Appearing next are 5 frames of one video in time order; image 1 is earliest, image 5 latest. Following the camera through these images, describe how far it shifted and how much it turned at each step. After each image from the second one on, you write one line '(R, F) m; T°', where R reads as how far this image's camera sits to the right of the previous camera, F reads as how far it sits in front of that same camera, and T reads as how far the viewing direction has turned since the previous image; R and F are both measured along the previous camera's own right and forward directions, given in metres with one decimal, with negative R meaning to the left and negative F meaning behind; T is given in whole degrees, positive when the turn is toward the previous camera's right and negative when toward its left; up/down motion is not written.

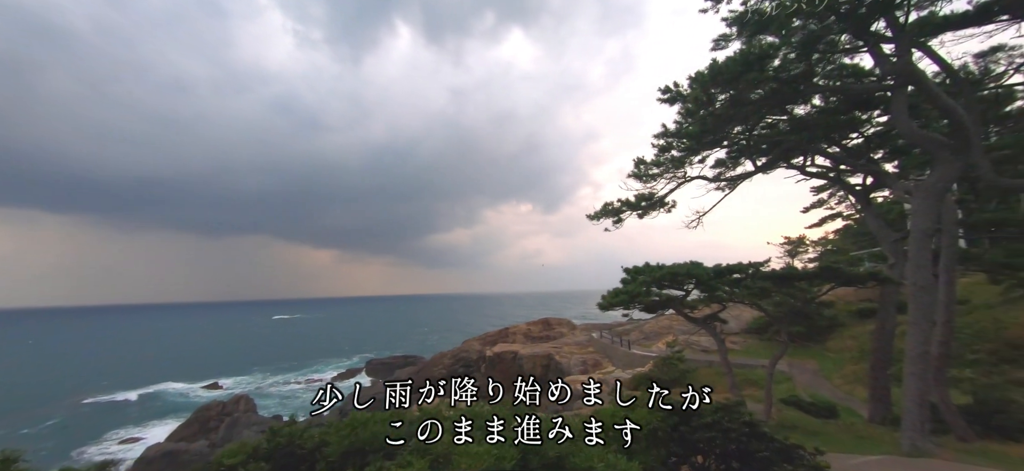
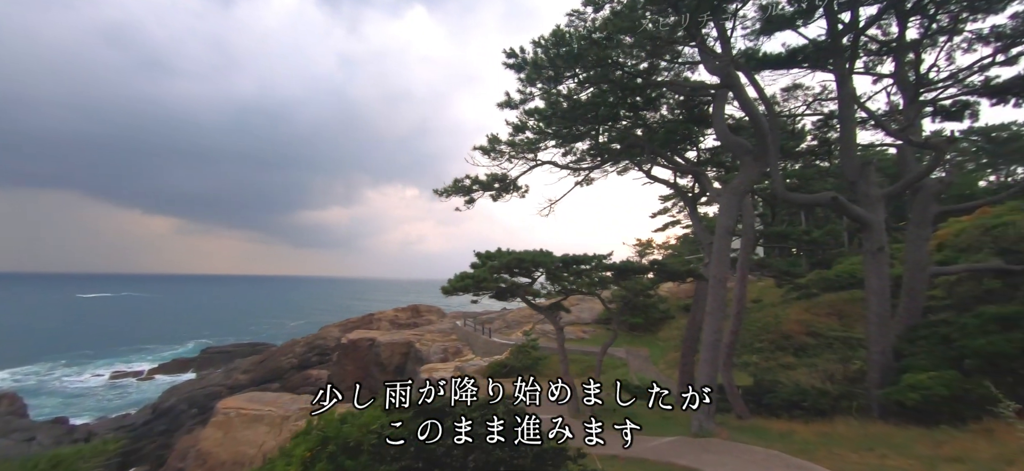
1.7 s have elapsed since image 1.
(+0.8, +0.6) m; +16°
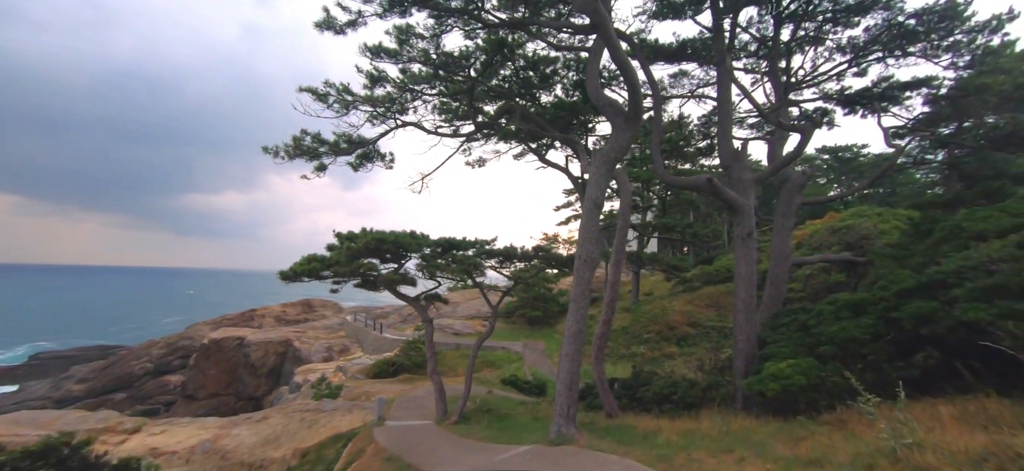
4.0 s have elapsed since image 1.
(+1.1, +1.2) m; +11°
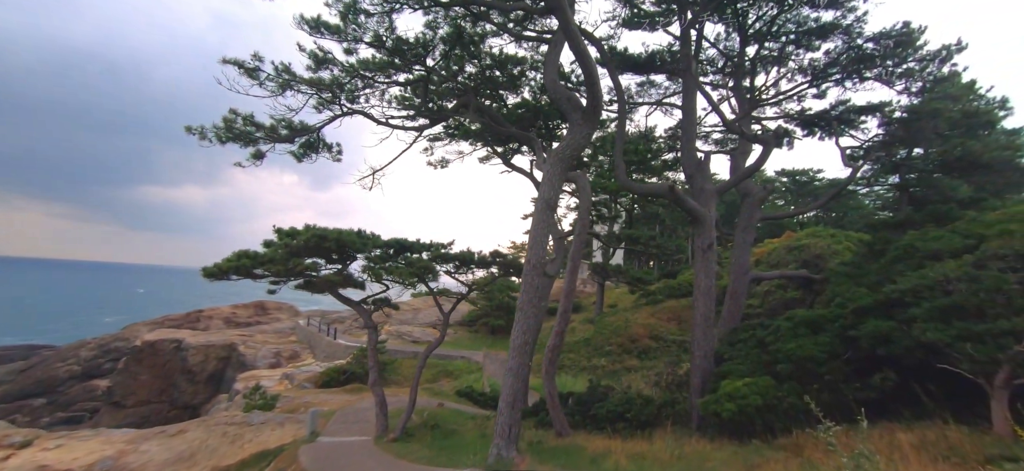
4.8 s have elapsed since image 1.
(+0.3, +0.5) m; +4°
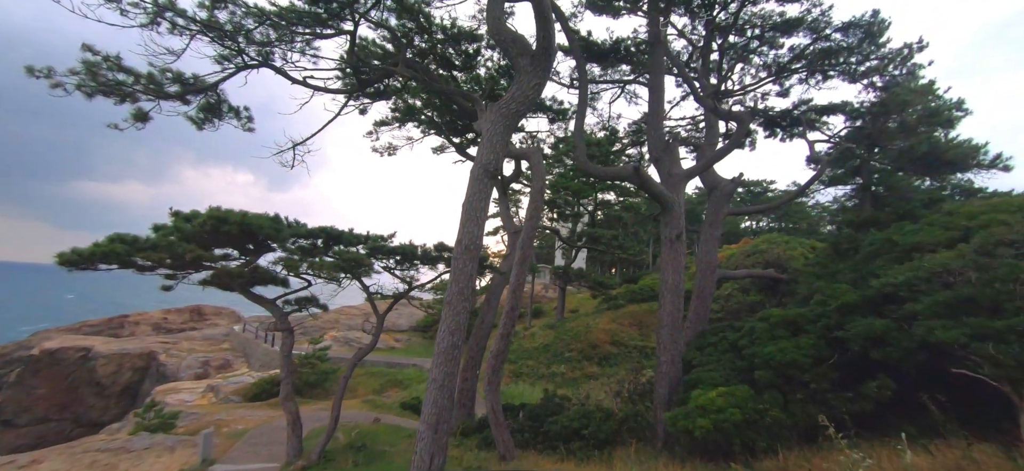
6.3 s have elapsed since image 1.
(+0.3, +1.2) m; +5°
